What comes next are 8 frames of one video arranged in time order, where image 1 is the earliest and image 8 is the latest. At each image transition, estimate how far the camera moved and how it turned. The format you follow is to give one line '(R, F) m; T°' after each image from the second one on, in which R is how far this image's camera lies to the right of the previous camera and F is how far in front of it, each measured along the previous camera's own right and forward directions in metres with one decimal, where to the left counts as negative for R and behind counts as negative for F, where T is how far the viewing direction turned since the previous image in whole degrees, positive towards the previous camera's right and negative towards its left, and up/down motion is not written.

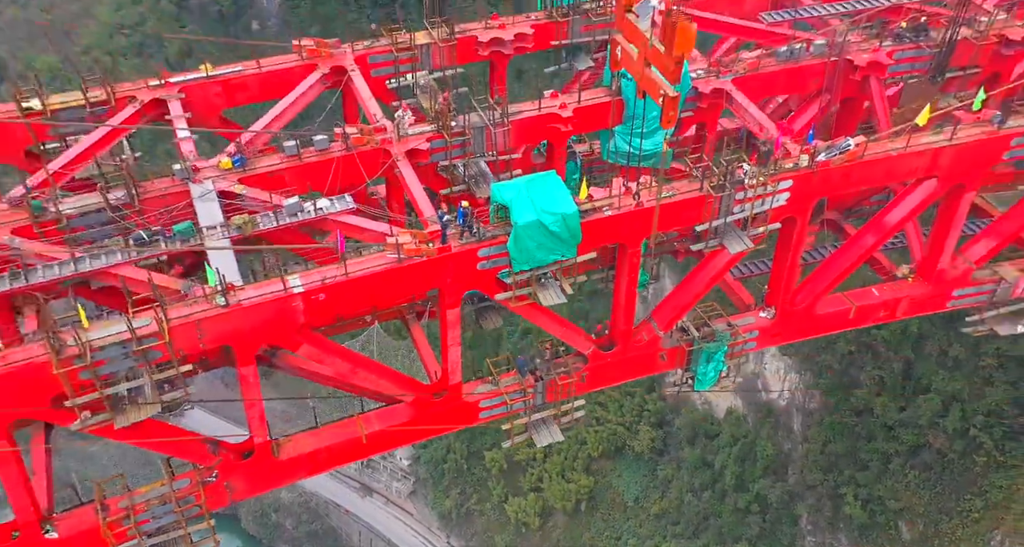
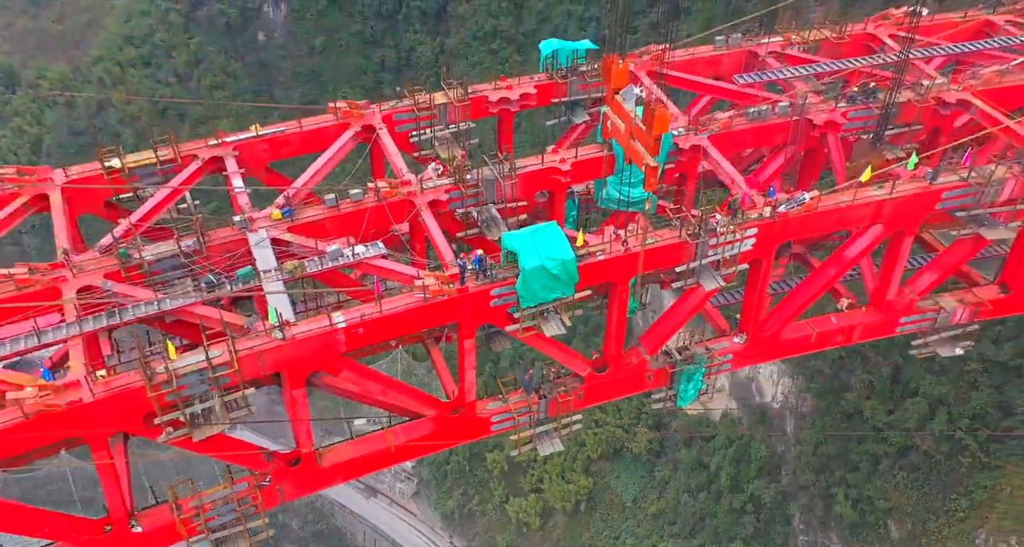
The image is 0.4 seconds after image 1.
(0.0, -0.9) m; 0°
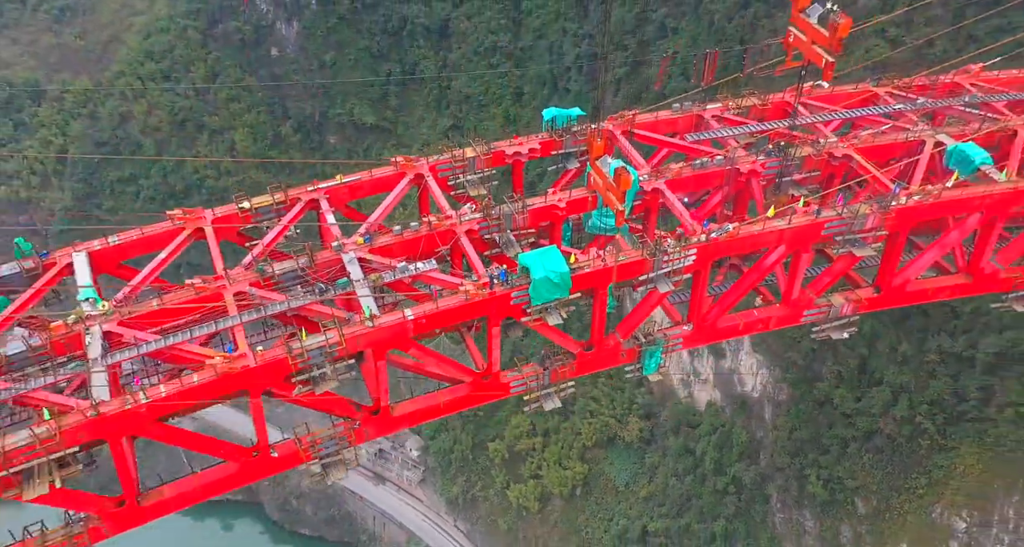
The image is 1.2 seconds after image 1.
(-0.2, -2.4) m; 0°
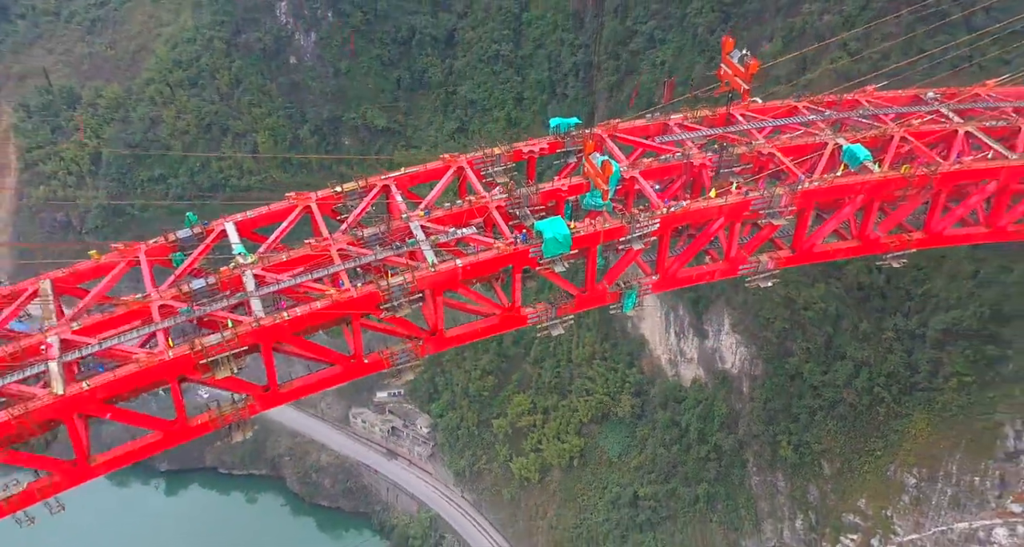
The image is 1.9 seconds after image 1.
(-0.3, -3.3) m; 0°
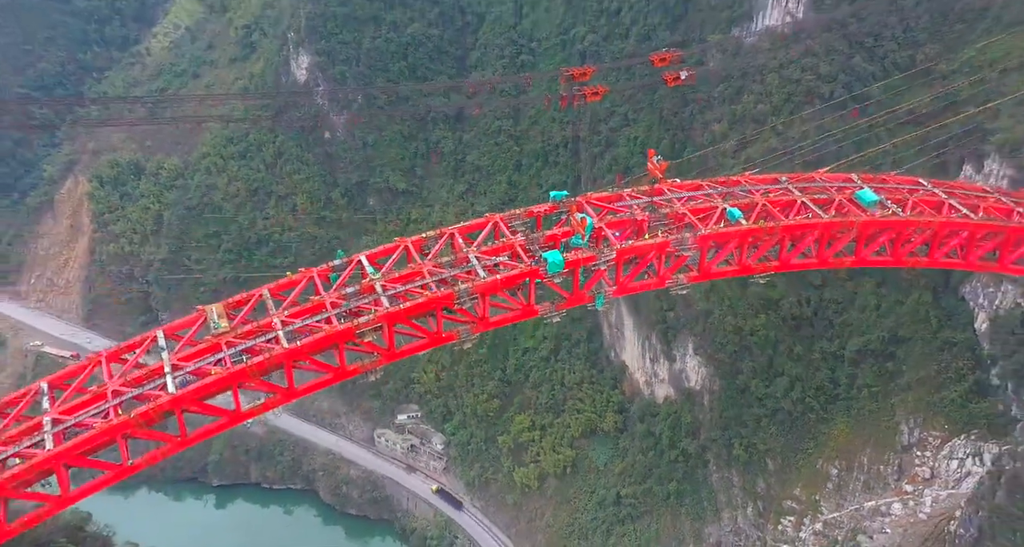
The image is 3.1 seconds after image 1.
(-0.5, -7.7) m; +1°
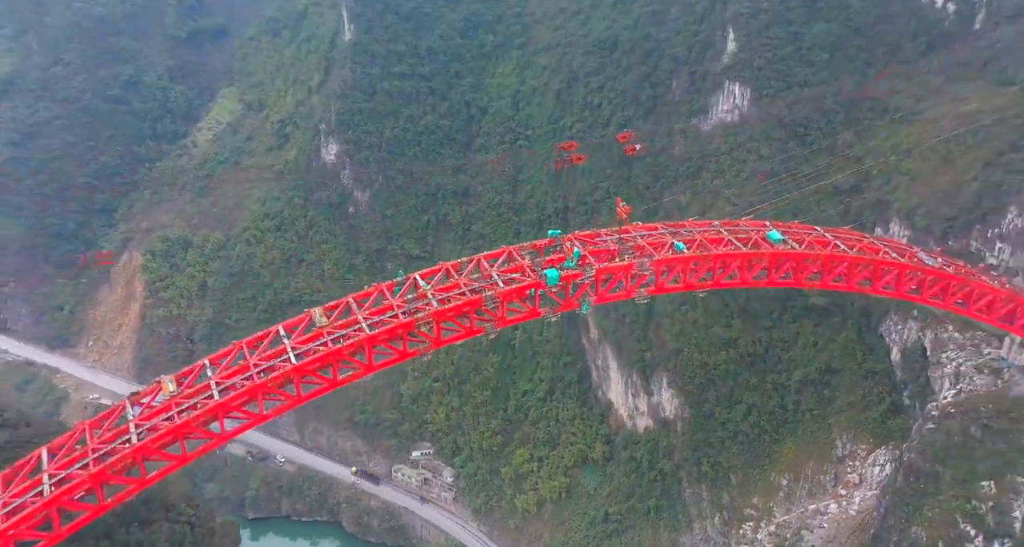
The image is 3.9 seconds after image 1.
(-0.6, -7.8) m; +1°
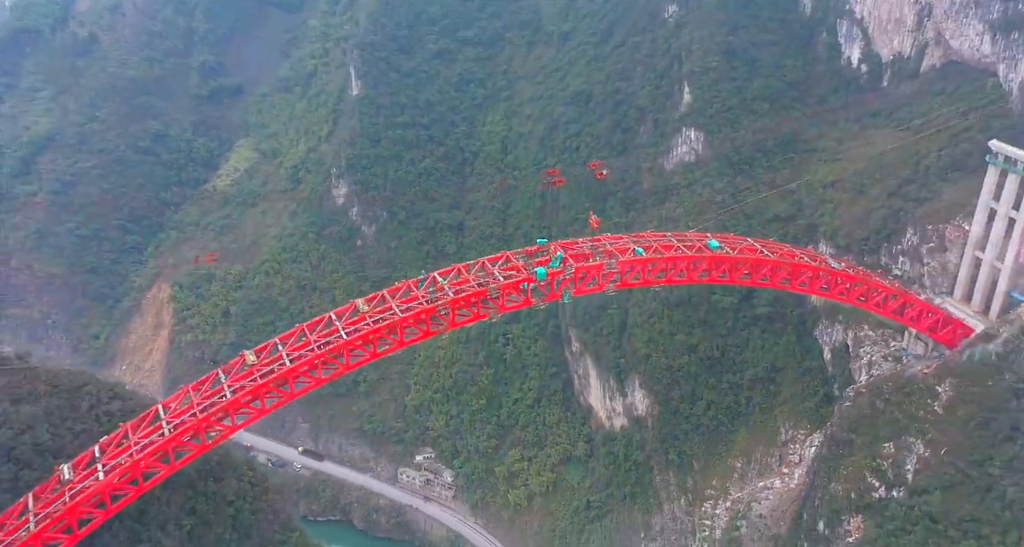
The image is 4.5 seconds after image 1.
(-0.4, -7.8) m; +1°
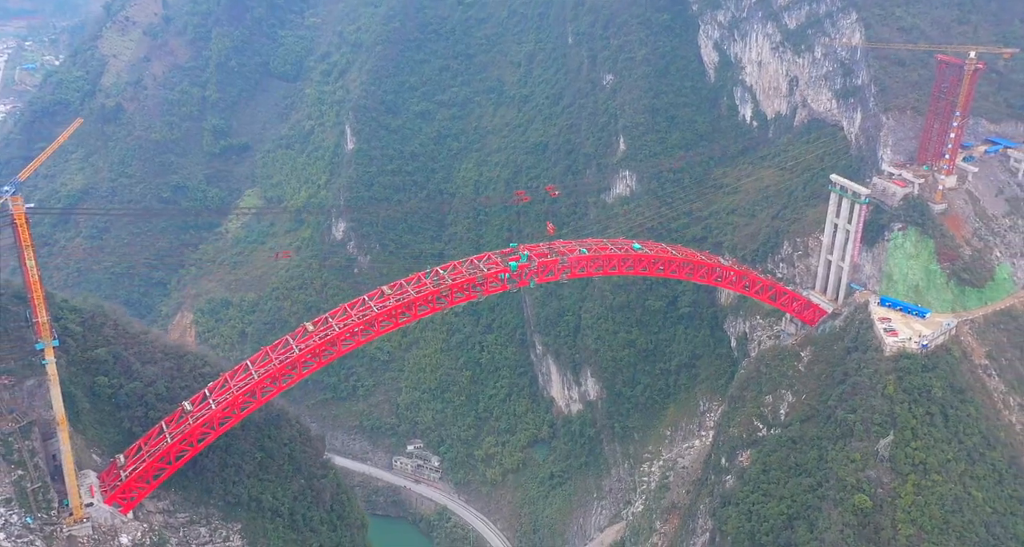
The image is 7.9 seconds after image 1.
(-0.7, -13.7) m; +2°
